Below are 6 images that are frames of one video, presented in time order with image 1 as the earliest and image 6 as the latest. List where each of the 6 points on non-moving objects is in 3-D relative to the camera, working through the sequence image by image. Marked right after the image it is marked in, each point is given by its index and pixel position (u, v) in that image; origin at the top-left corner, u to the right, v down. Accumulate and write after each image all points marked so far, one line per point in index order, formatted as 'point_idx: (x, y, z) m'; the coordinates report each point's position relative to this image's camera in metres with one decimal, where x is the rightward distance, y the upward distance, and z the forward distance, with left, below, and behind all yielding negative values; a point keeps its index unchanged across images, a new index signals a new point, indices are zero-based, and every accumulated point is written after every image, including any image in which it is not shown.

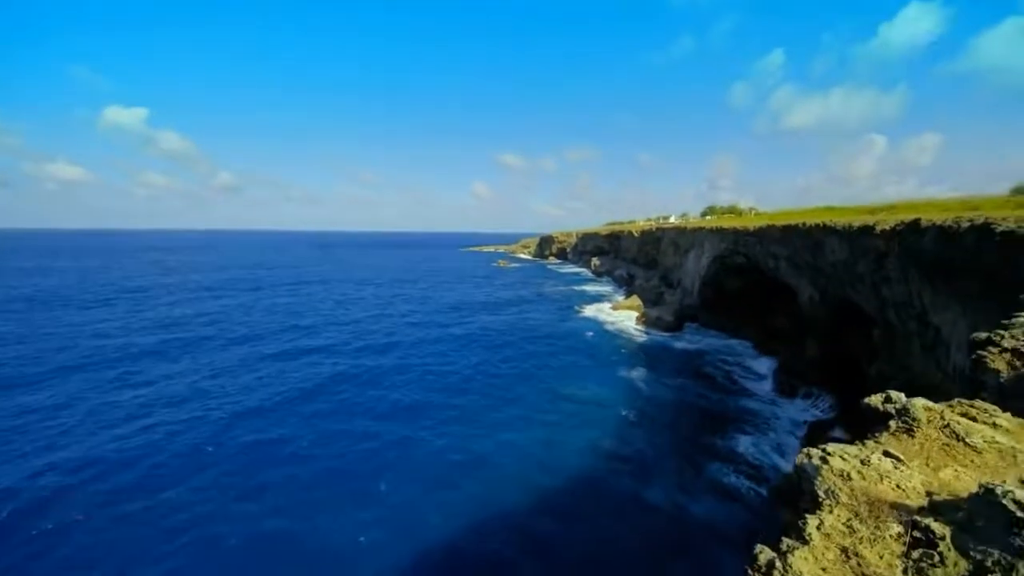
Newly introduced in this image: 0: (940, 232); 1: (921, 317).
0: (+20.8, +2.6, +16.7) m
1: (+21.5, -1.5, +18.0) m
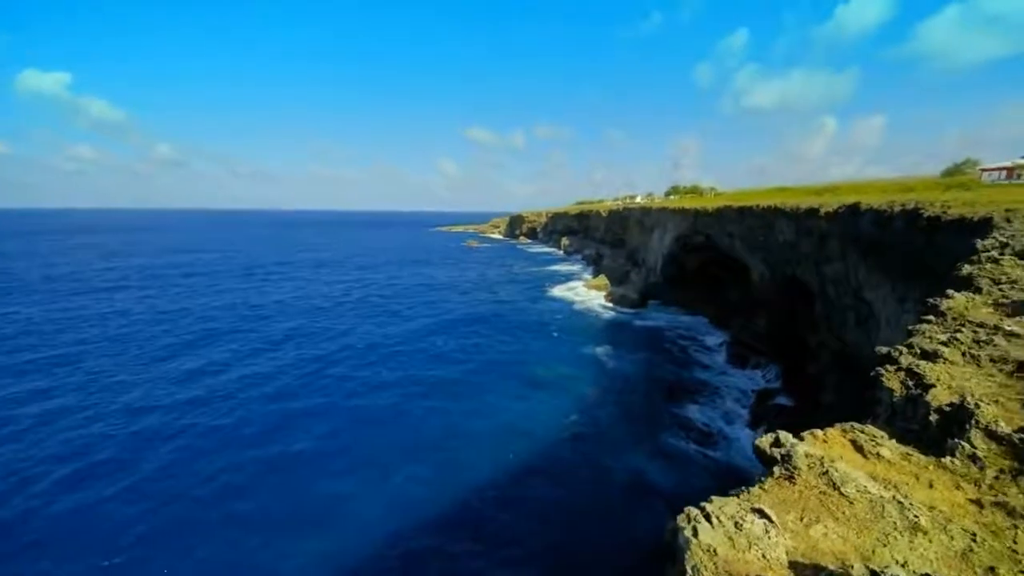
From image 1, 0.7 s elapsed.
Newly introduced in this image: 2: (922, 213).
0: (+18.9, +3.7, +18.0) m
1: (+19.5, -0.3, +19.6) m
2: (+18.6, +3.3, +15.7) m
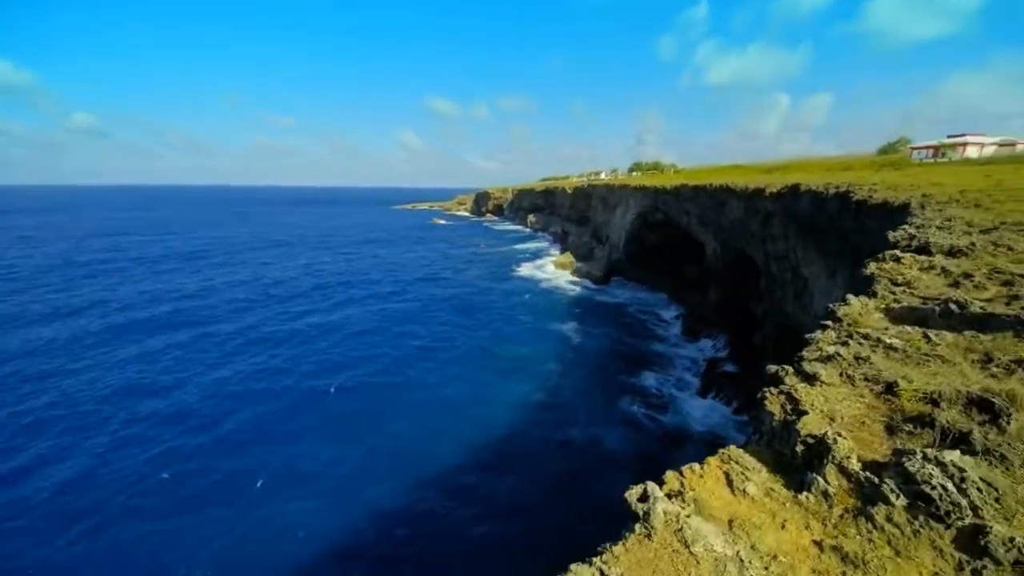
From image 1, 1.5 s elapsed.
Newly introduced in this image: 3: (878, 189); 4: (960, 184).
0: (+16.4, +5.0, +18.8) m
1: (+17.1, +1.1, +20.8) m
2: (+16.3, +4.4, +16.6) m
3: (+17.8, +4.8, +16.9) m
4: (+21.0, +4.8, +16.2) m
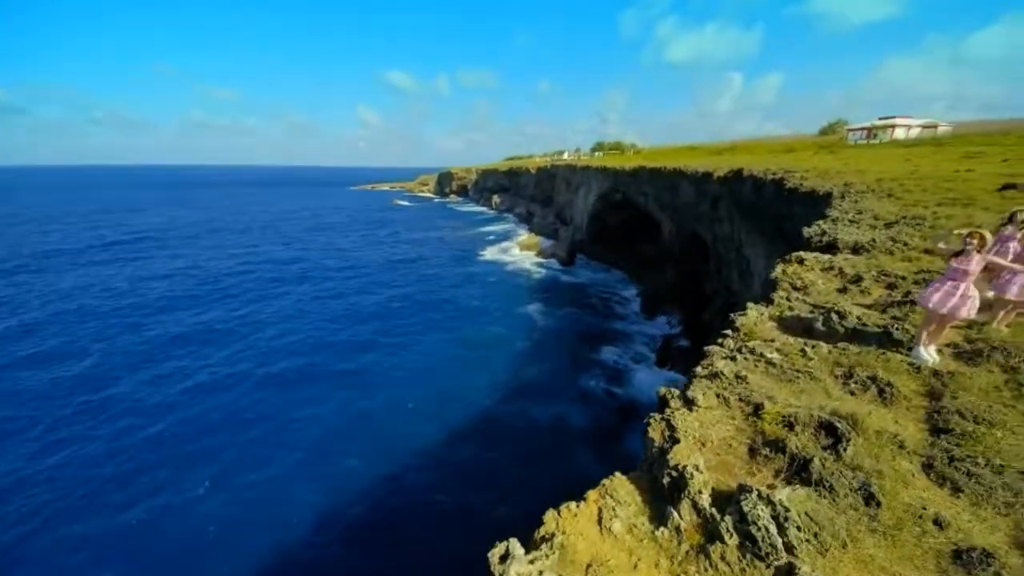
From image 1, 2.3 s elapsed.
0: (+13.9, +6.1, +19.6) m
1: (+14.4, +2.3, +21.8) m
2: (+14.0, +5.4, +17.4) m
3: (+15.4, +5.8, +17.8) m
4: (+18.6, +5.9, +17.4) m
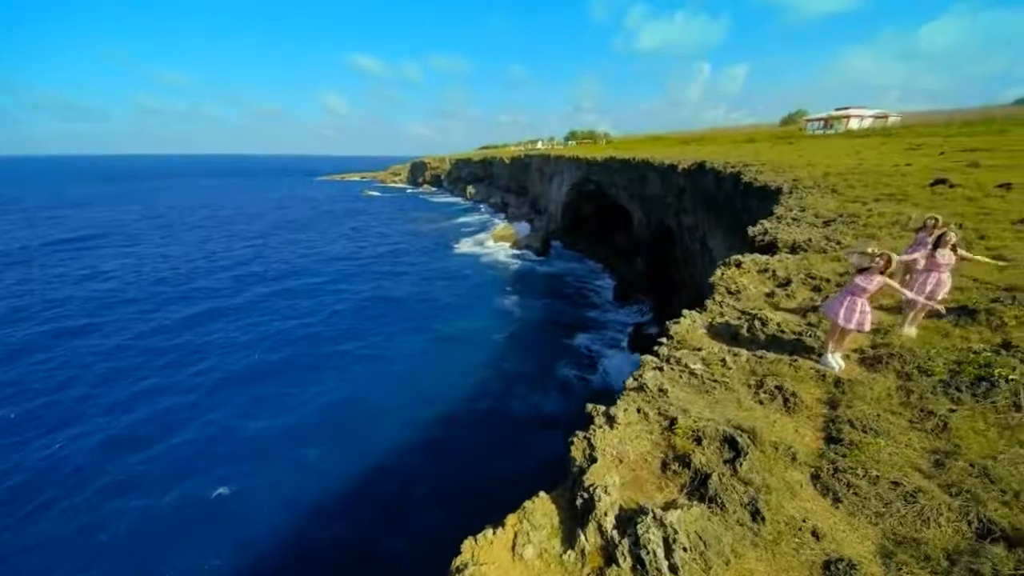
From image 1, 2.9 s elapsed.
0: (+12.0, +6.7, +20.1) m
1: (+12.5, +3.1, +22.5) m
2: (+12.2, +5.9, +18.0) m
3: (+13.6, +6.4, +18.4) m
4: (+16.9, +6.6, +18.2) m
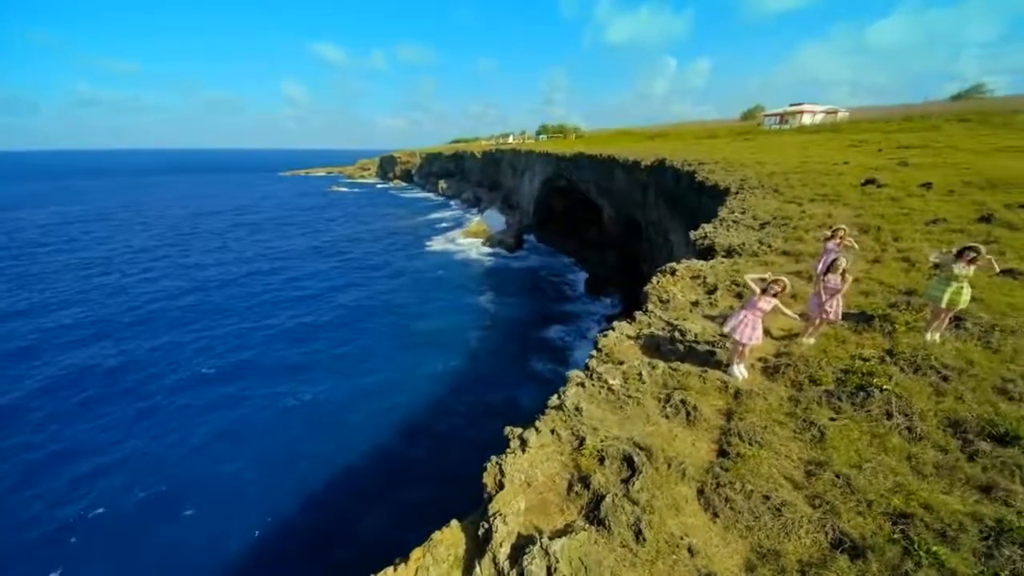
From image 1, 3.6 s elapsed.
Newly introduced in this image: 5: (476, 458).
0: (+9.9, +7.1, +20.7) m
1: (+10.4, +3.5, +23.1) m
2: (+10.3, +6.2, +18.5) m
3: (+11.6, +6.8, +19.1) m
4: (+14.9, +7.1, +19.0) m
5: (-2.1, -9.9, +19.3) m
